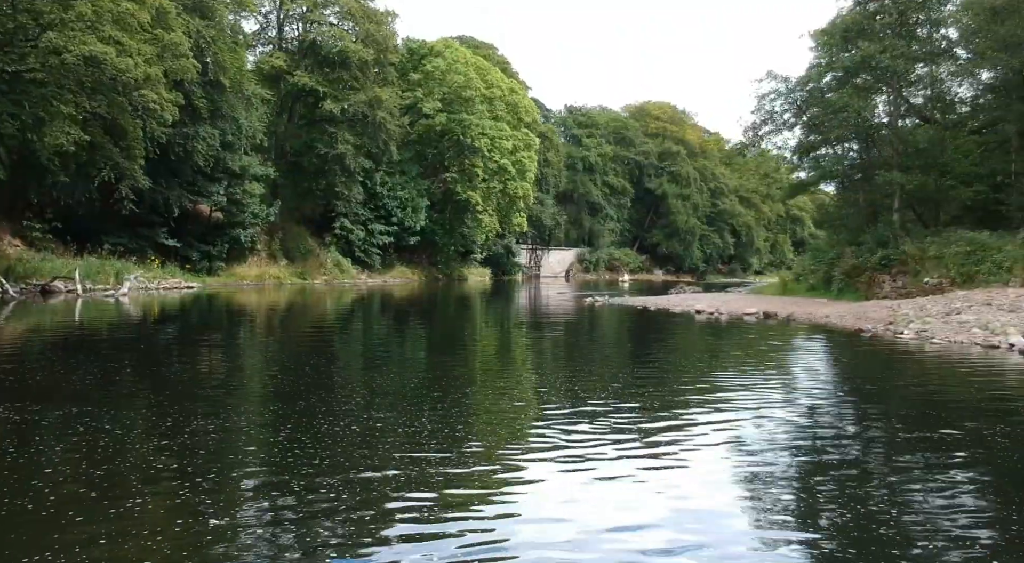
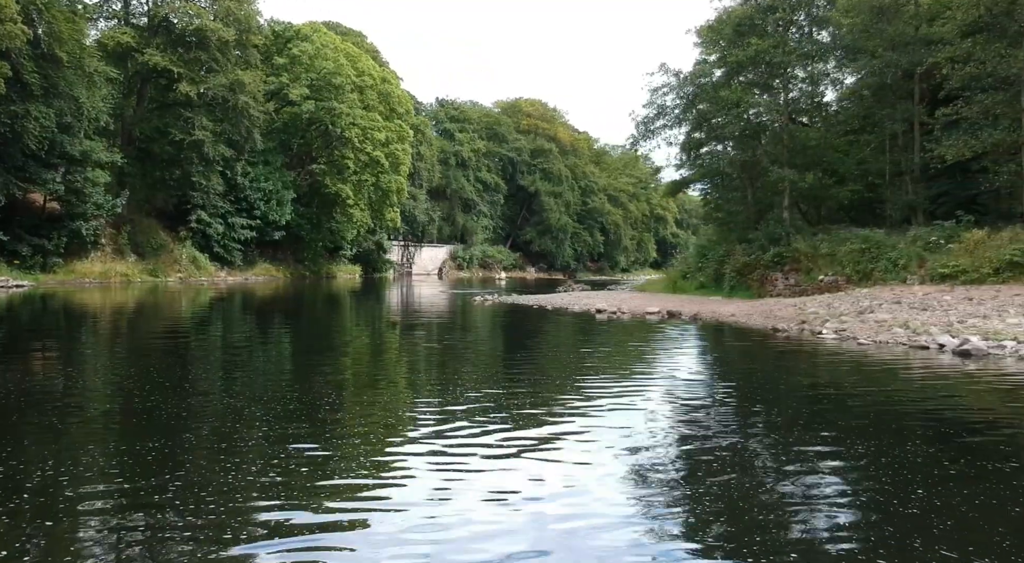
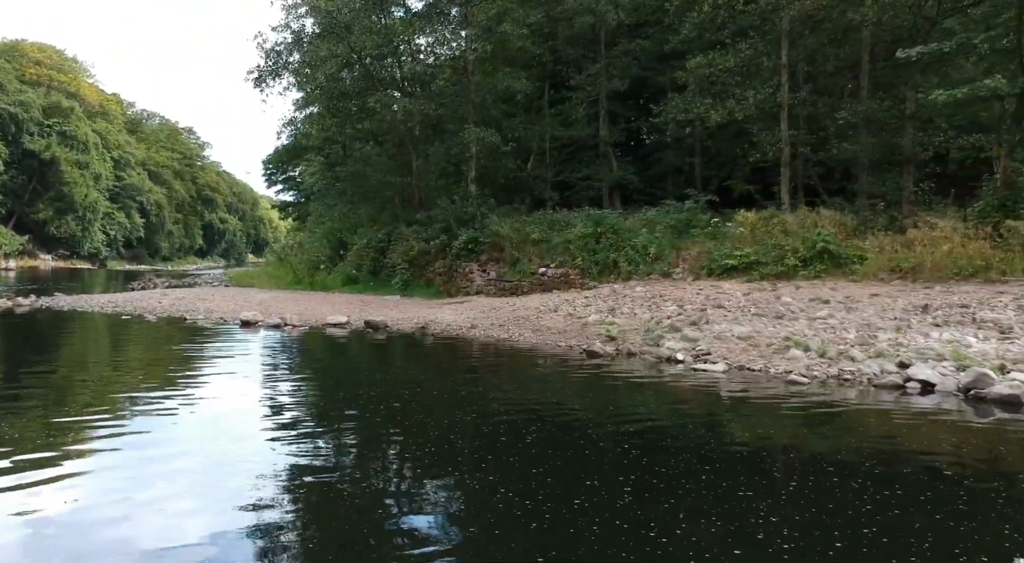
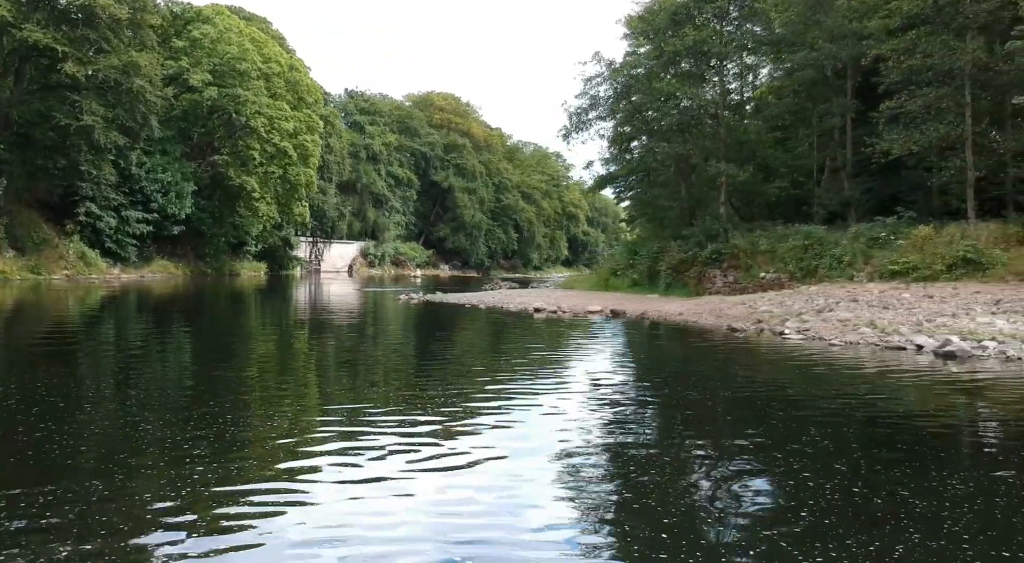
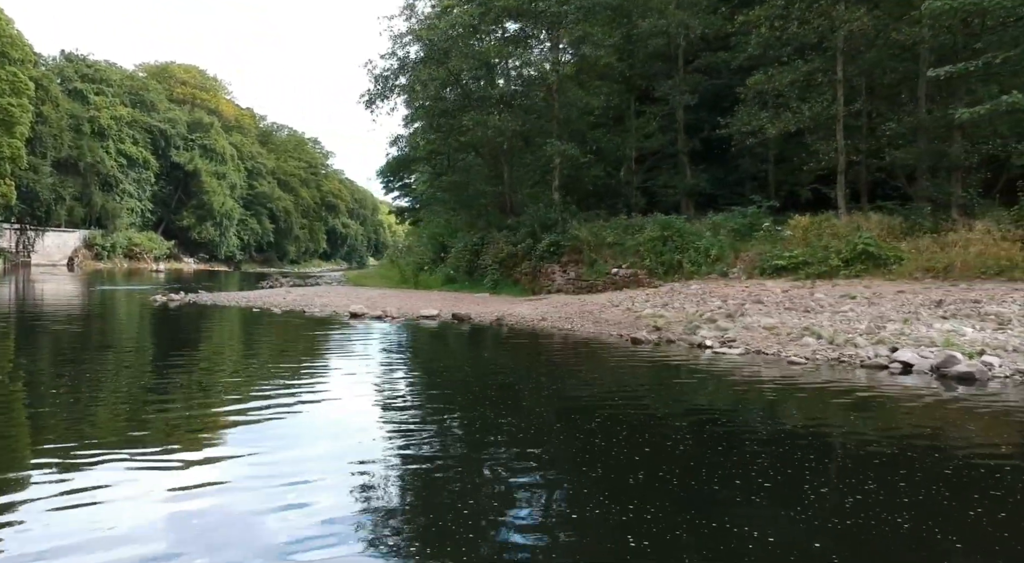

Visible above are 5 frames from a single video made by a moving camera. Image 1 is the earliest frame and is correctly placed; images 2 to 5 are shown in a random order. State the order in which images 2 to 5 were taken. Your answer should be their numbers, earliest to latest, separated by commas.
2, 4, 5, 3
